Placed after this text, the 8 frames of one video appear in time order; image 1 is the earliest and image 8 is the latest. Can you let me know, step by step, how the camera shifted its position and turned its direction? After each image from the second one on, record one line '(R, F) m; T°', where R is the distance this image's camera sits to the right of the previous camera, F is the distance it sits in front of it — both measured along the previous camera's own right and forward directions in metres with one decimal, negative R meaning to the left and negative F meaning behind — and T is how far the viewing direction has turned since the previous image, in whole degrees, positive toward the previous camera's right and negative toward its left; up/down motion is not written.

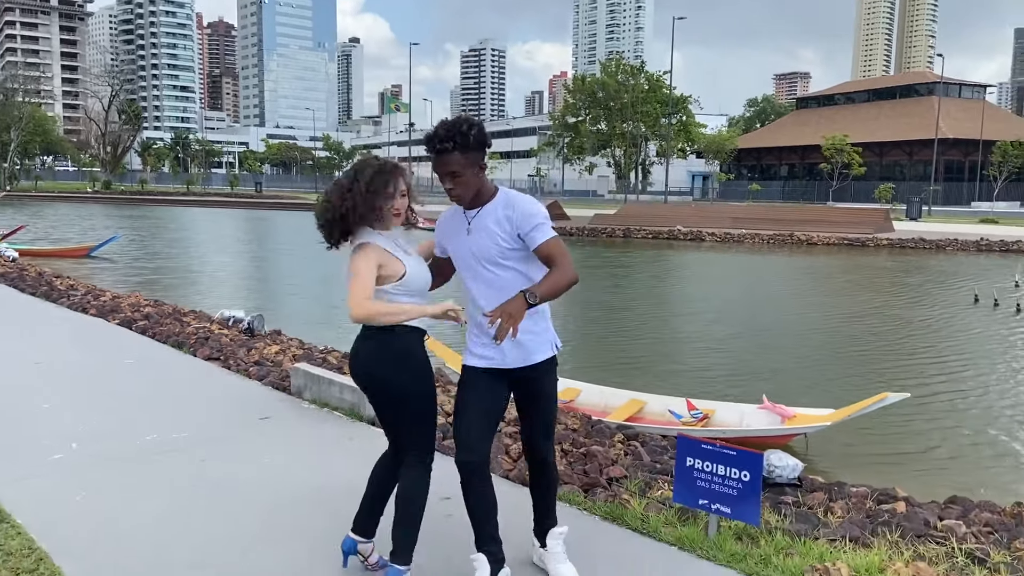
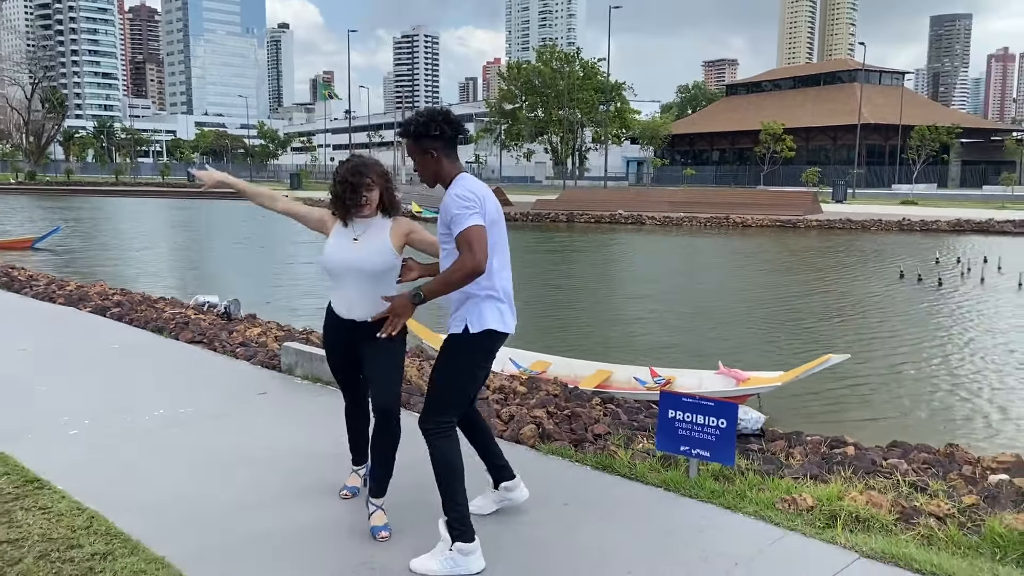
(-0.3, -0.4) m; +4°
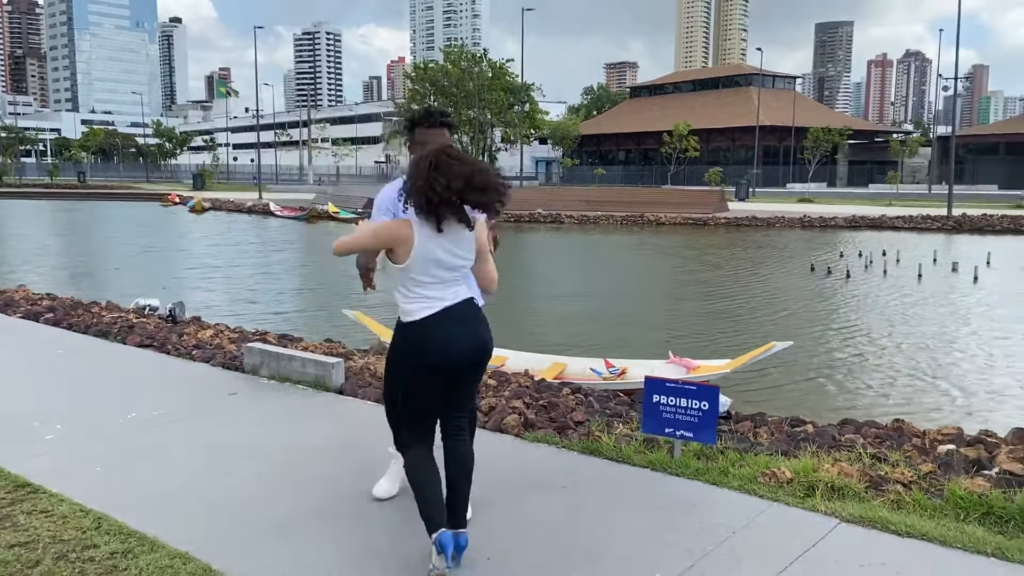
(-0.5, -0.1) m; +6°
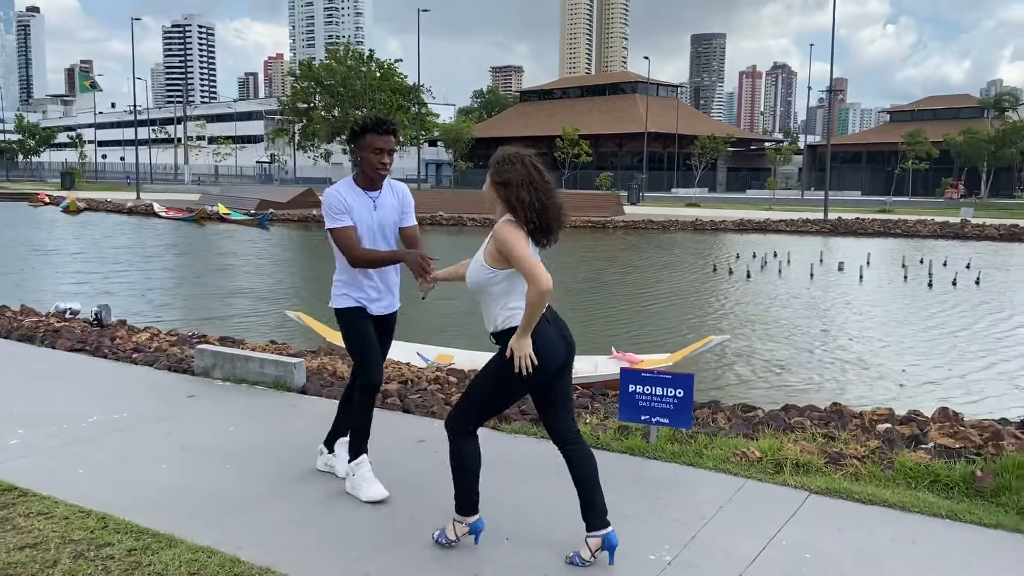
(-0.6, -0.1) m; +8°
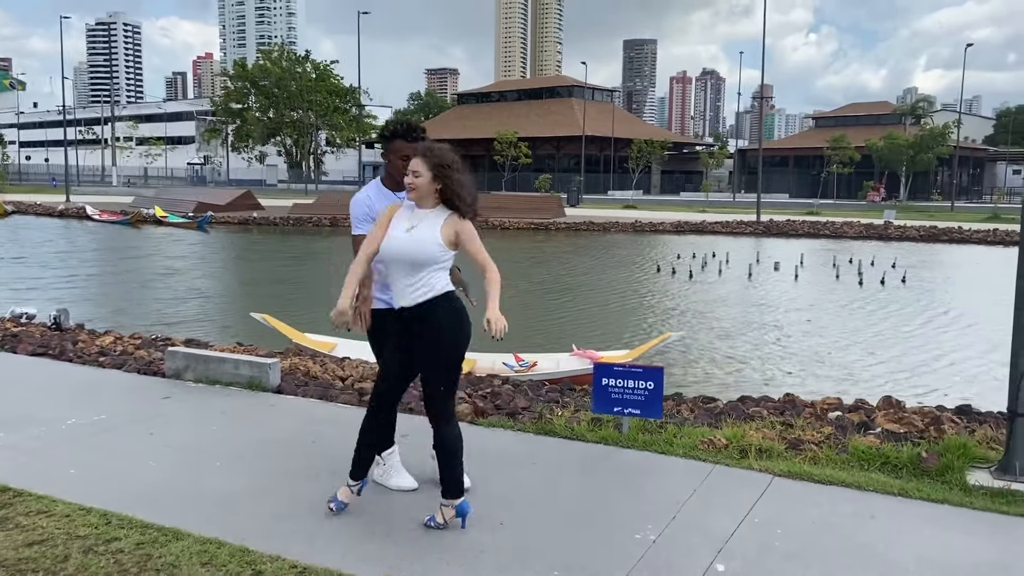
(-0.3, -0.2) m; +4°
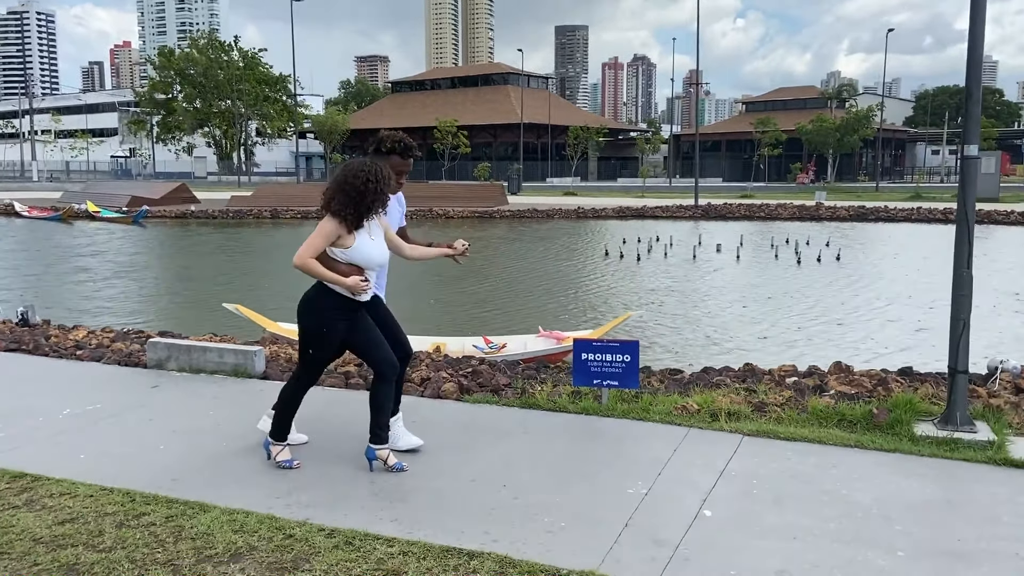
(-0.3, -0.3) m; +4°
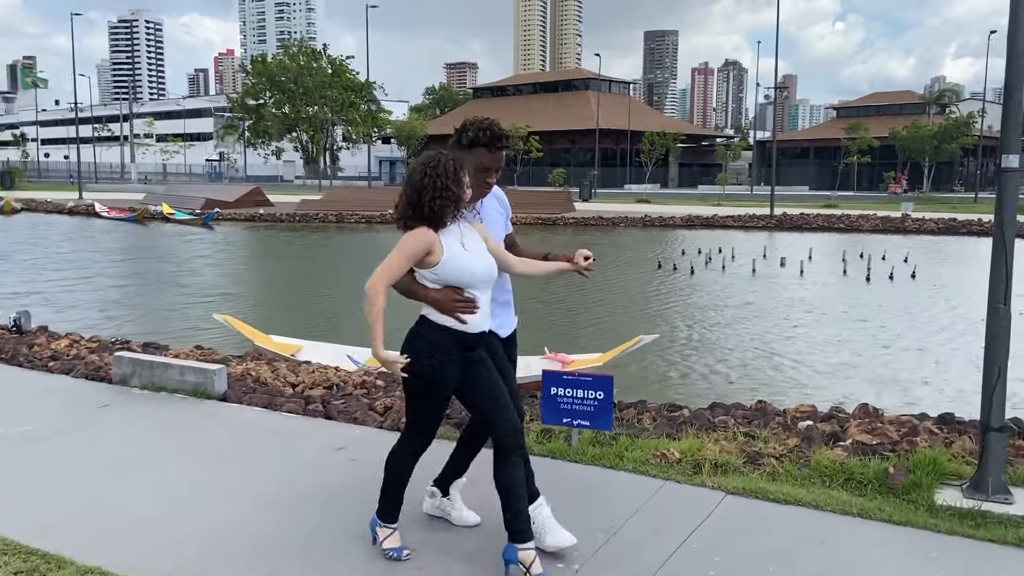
(+0.7, +0.7) m; -6°
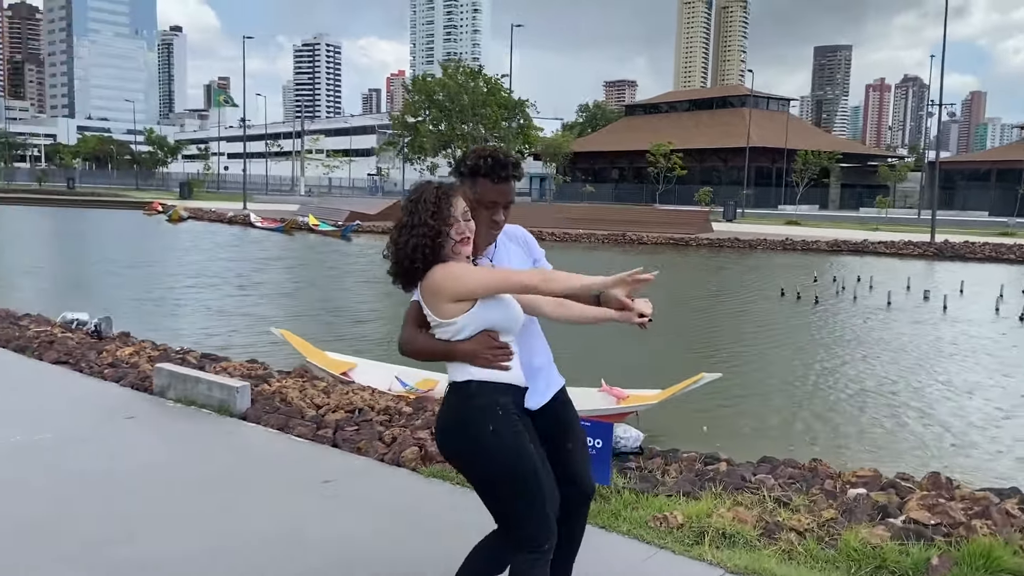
(+0.8, +0.5) m; -10°
